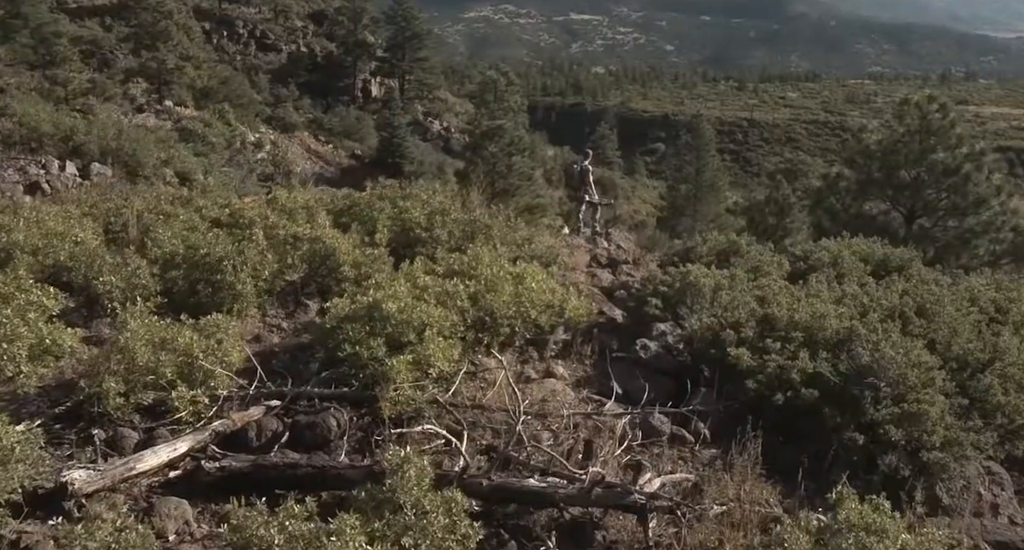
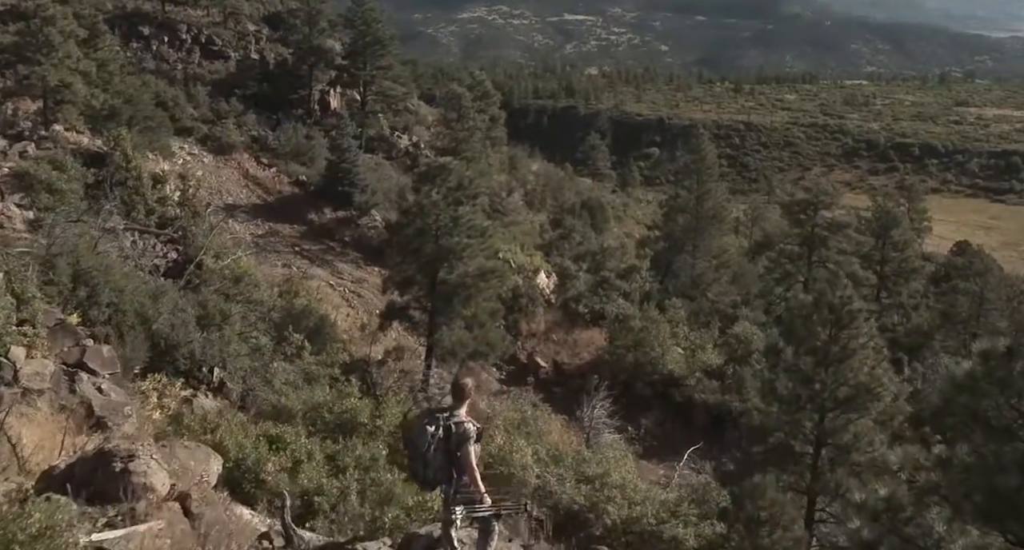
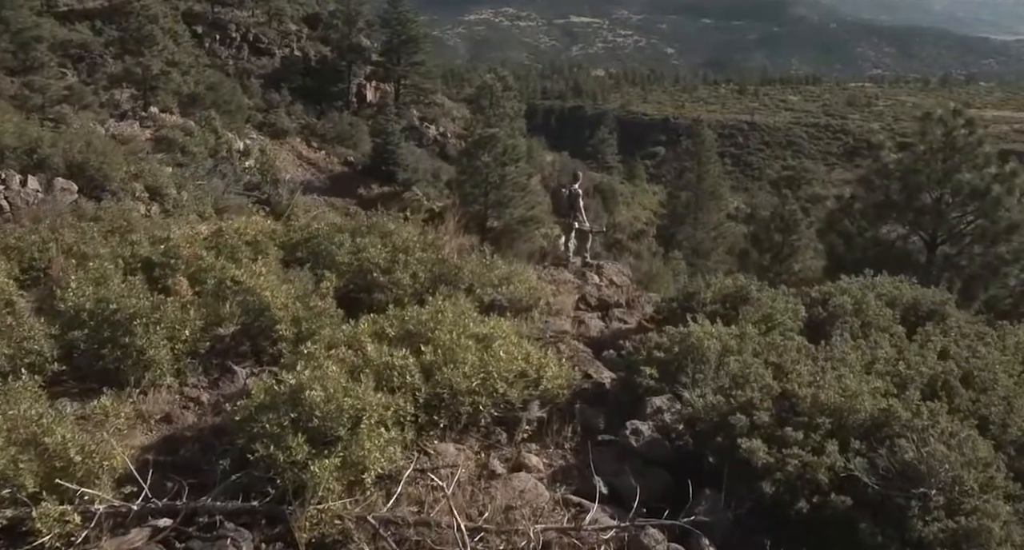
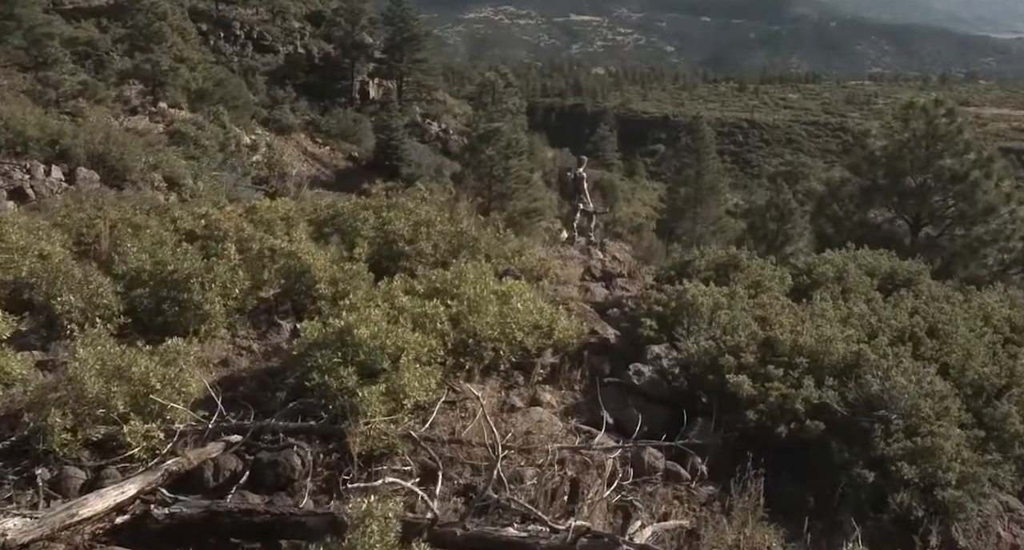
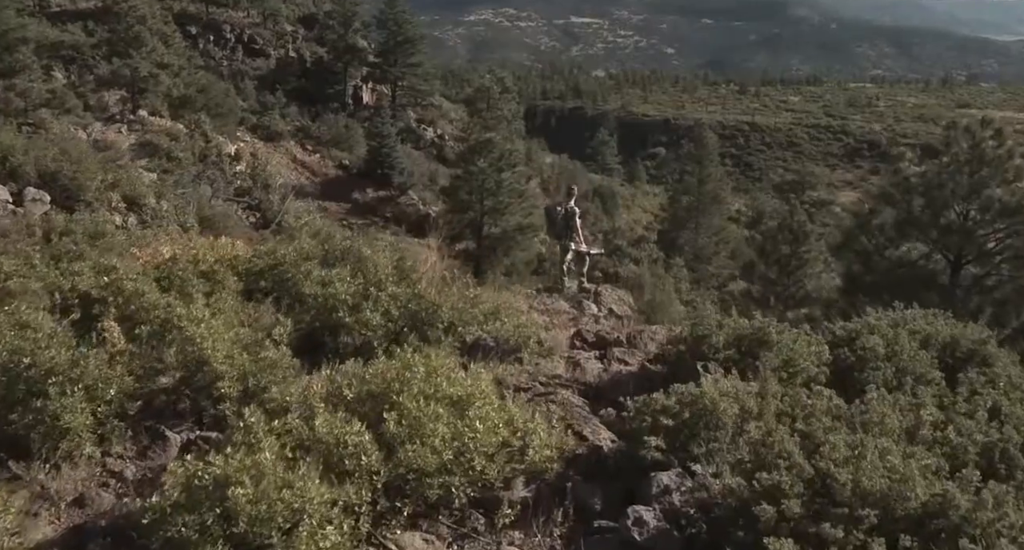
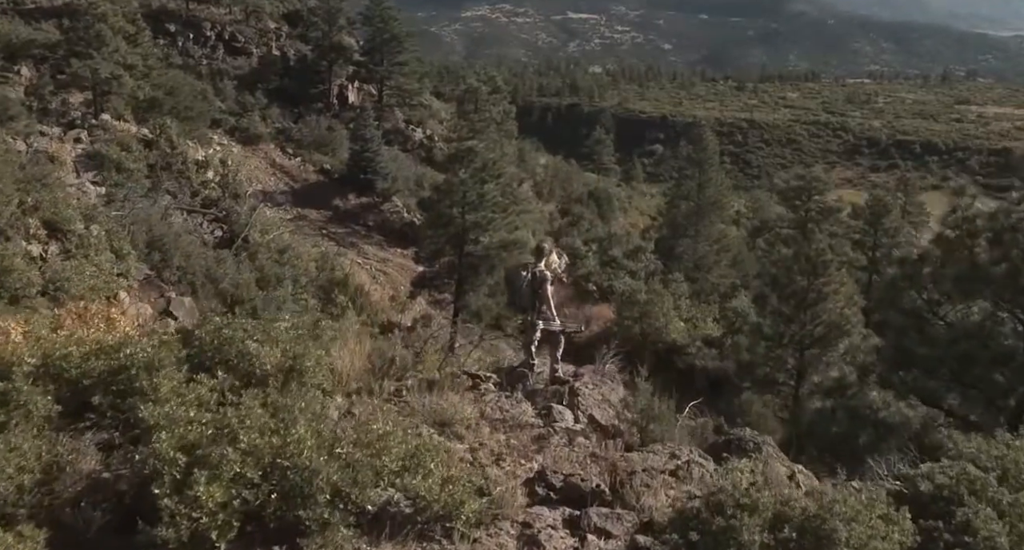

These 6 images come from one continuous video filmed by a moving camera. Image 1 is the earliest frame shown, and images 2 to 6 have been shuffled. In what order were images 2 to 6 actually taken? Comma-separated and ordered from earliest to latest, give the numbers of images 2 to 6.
4, 3, 5, 6, 2
